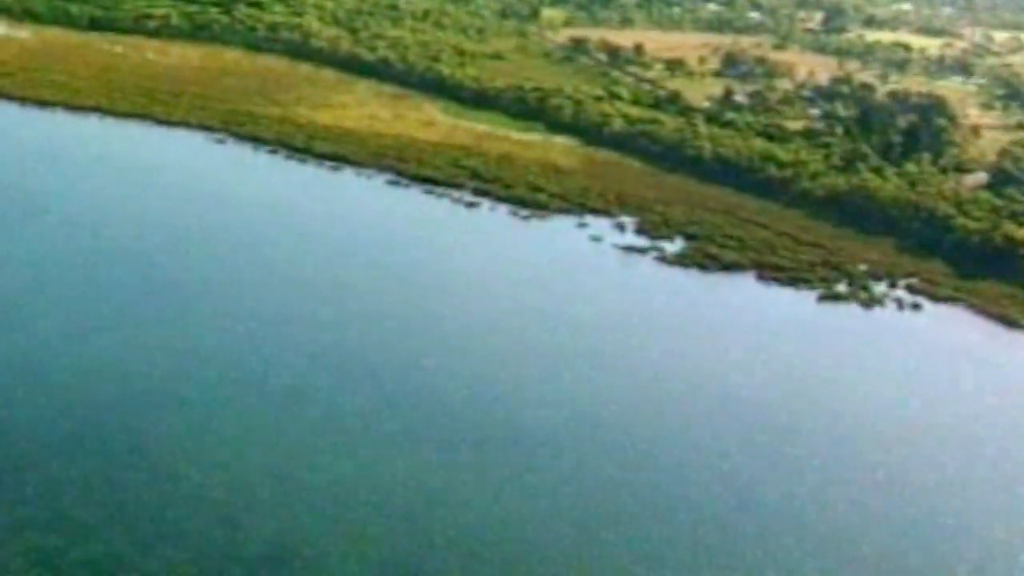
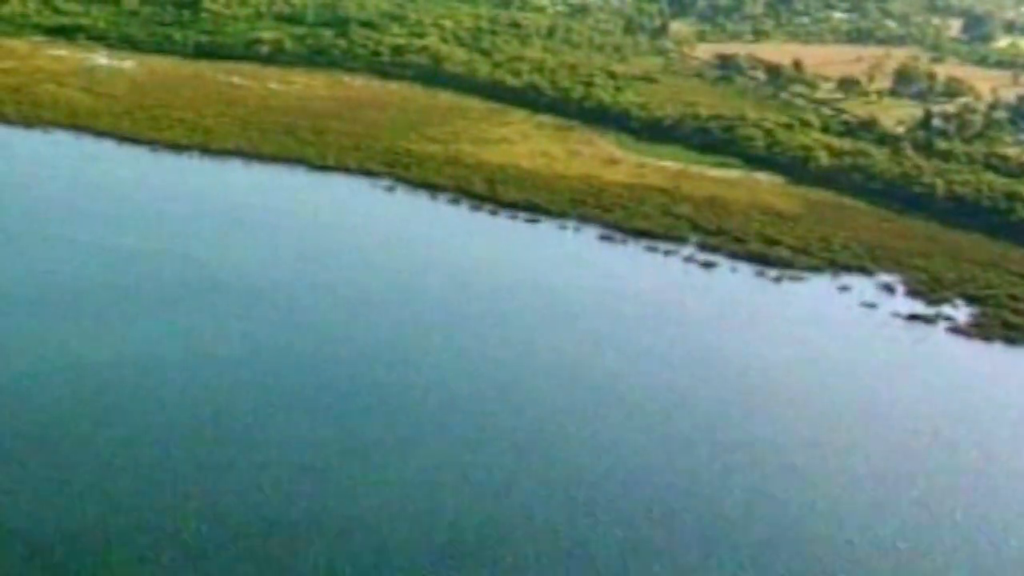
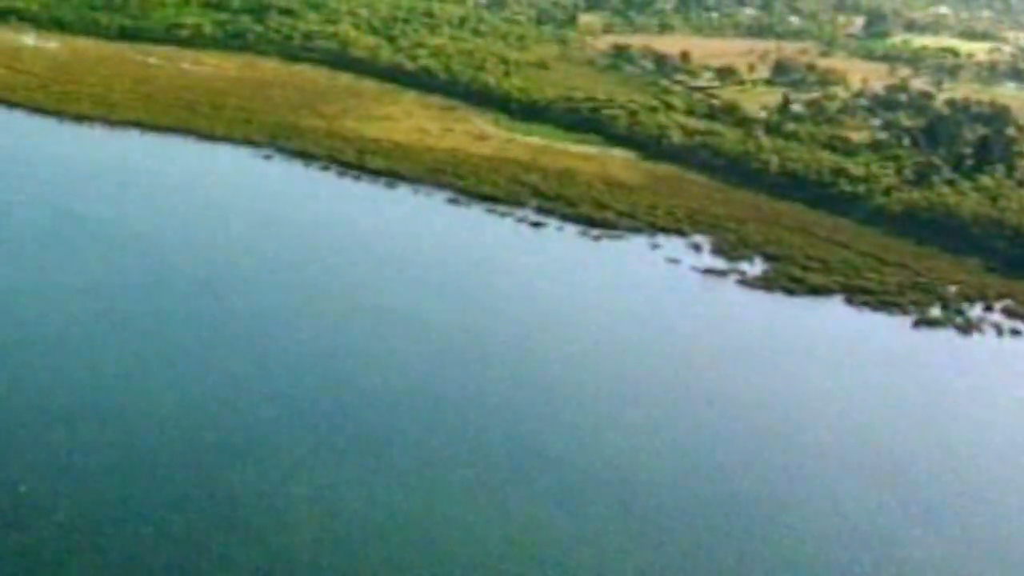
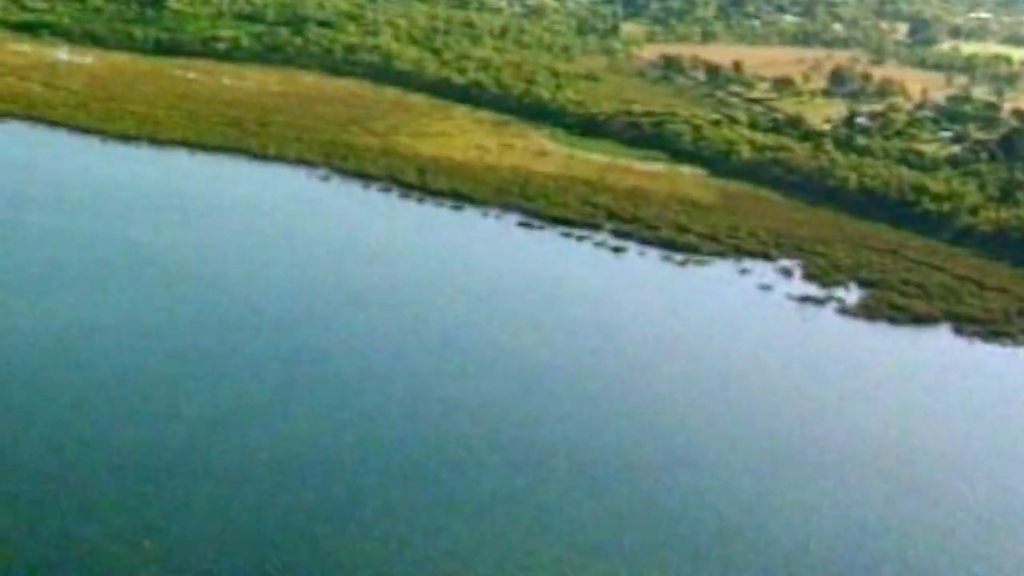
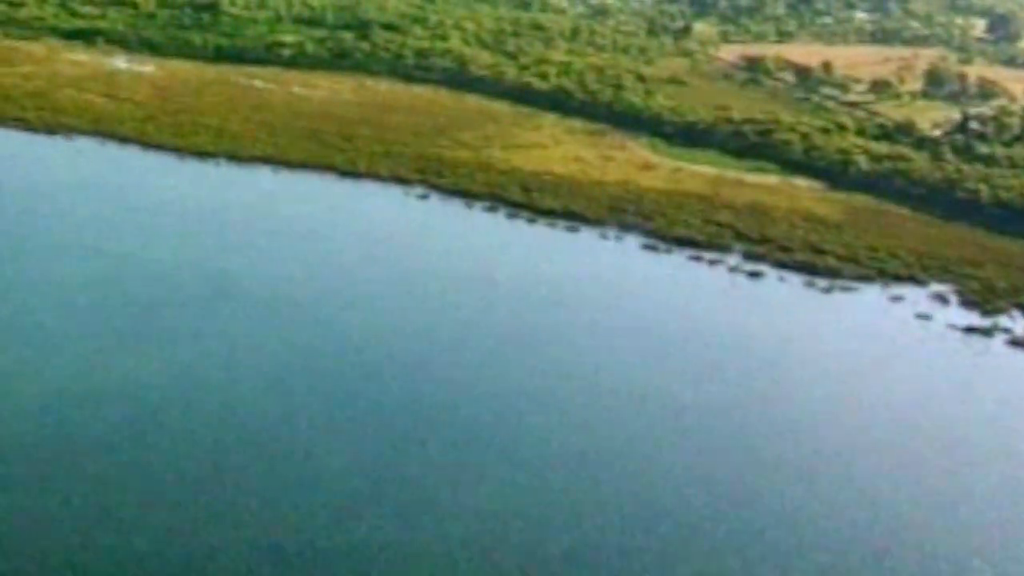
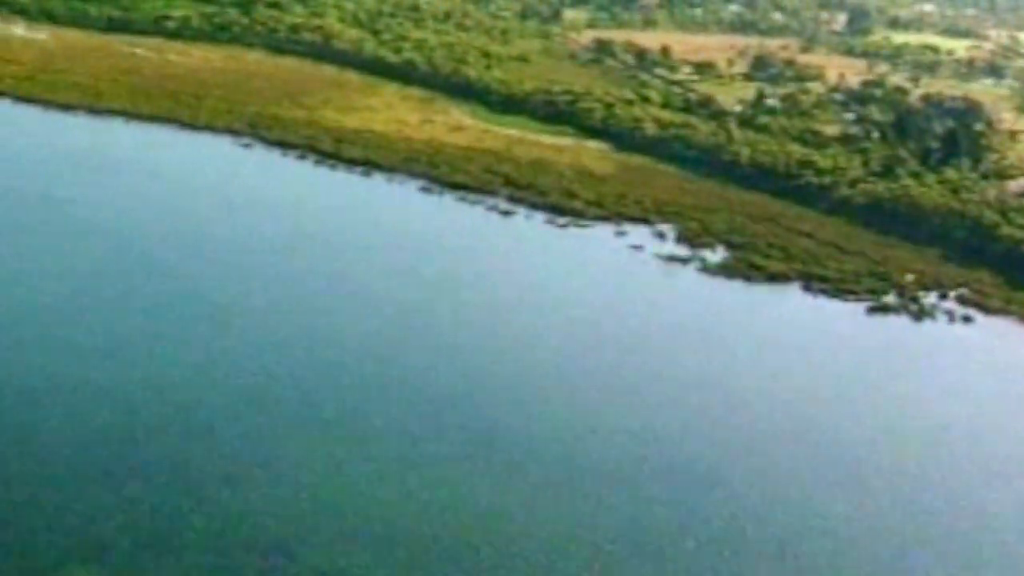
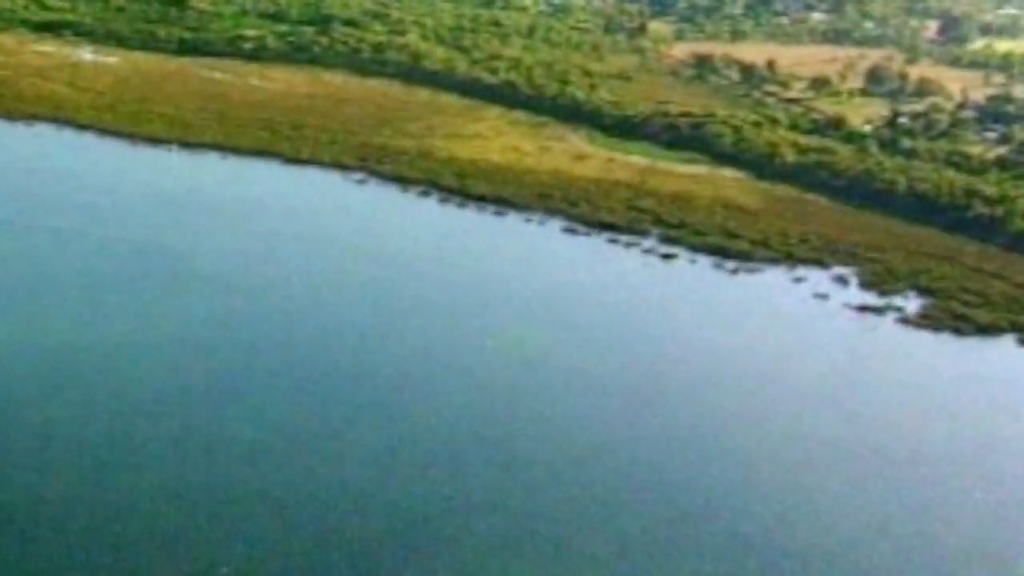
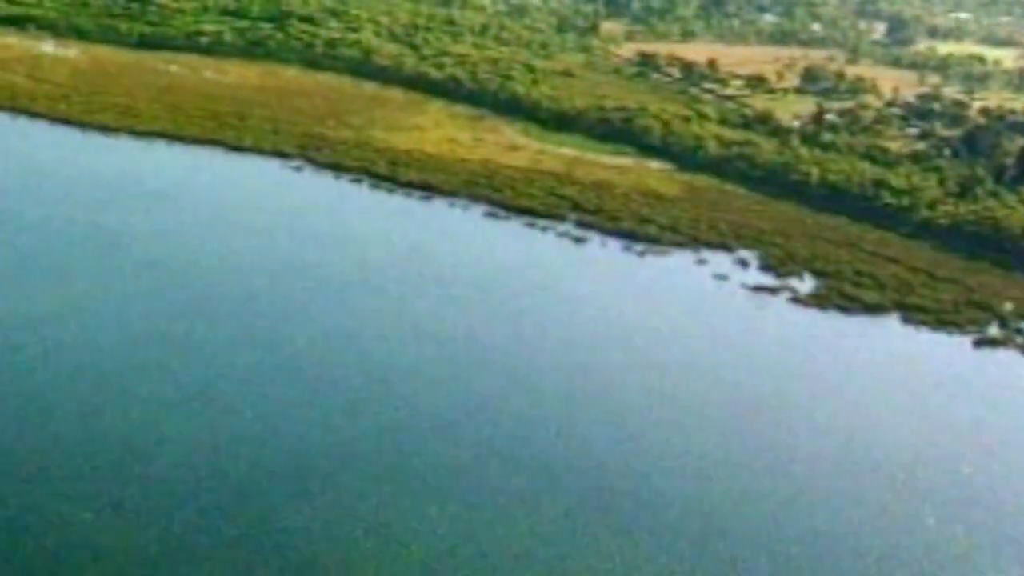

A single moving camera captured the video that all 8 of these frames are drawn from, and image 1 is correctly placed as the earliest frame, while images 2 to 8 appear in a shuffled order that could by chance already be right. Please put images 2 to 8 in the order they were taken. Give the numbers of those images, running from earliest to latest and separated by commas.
6, 3, 8, 4, 7, 2, 5
